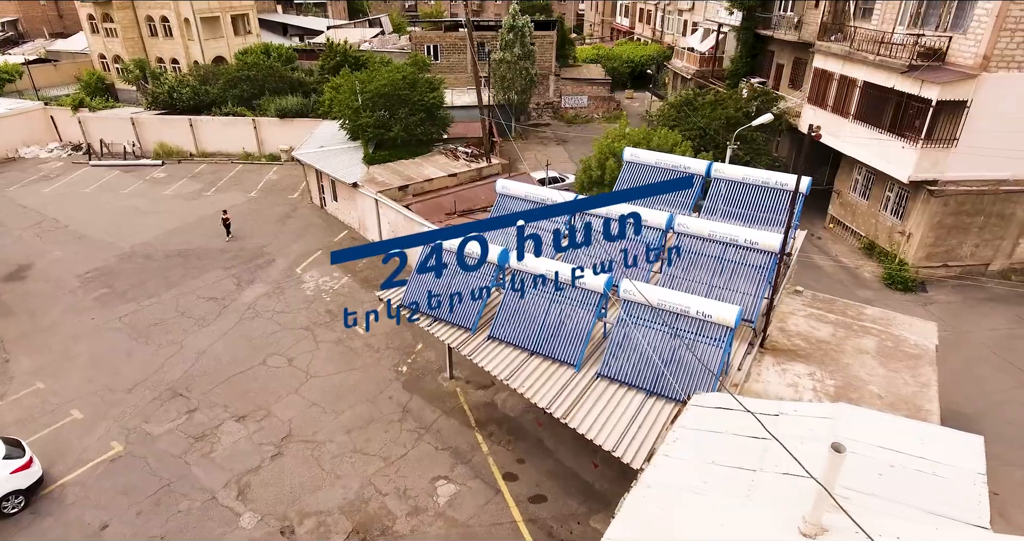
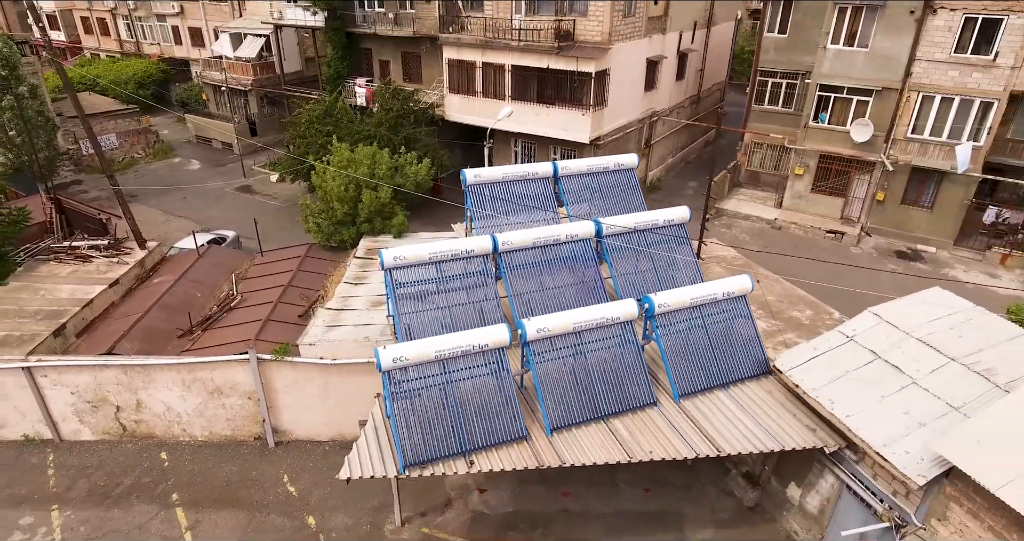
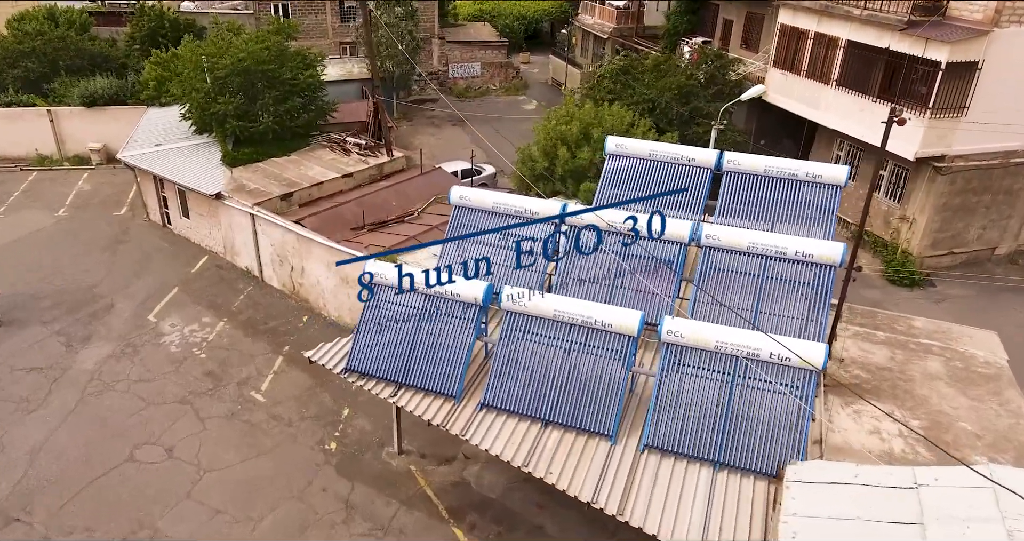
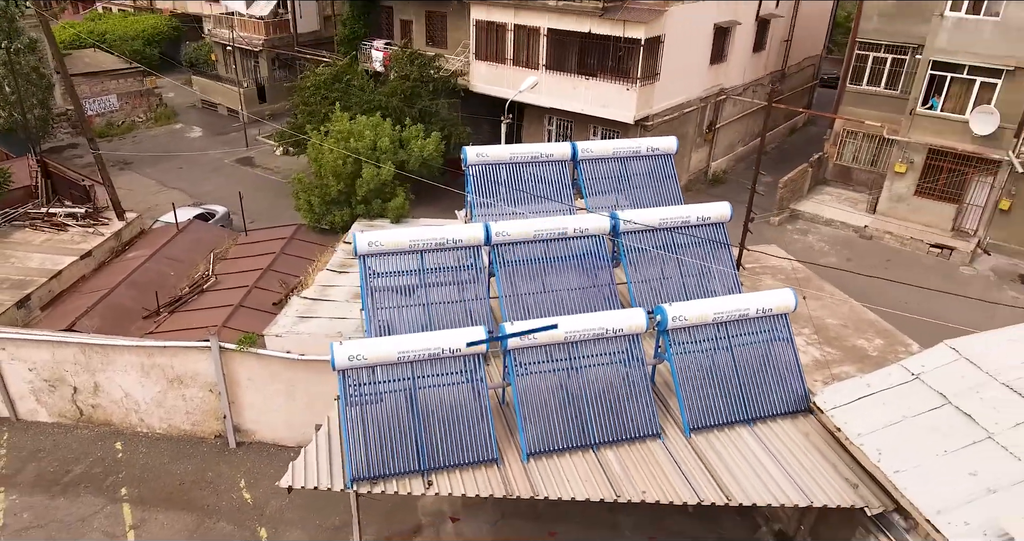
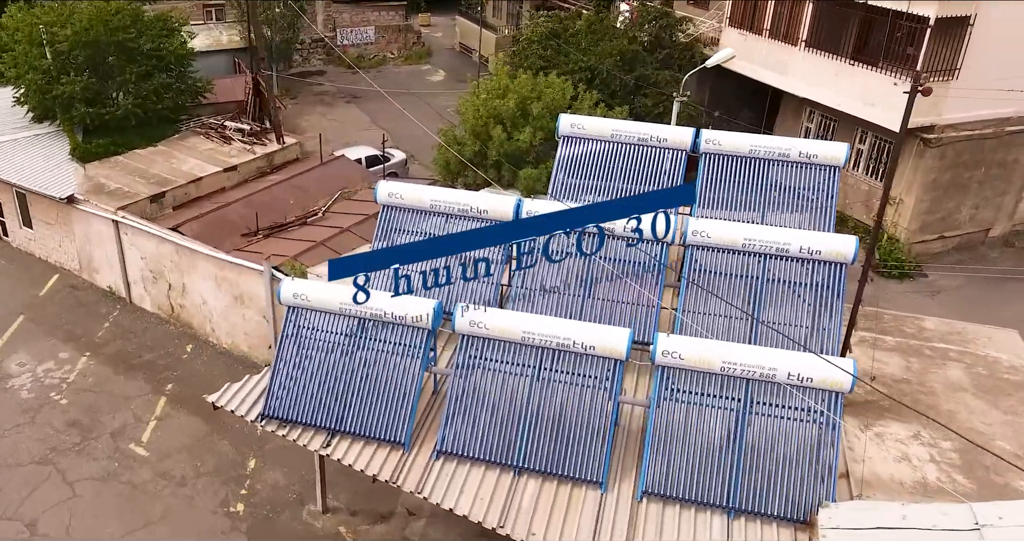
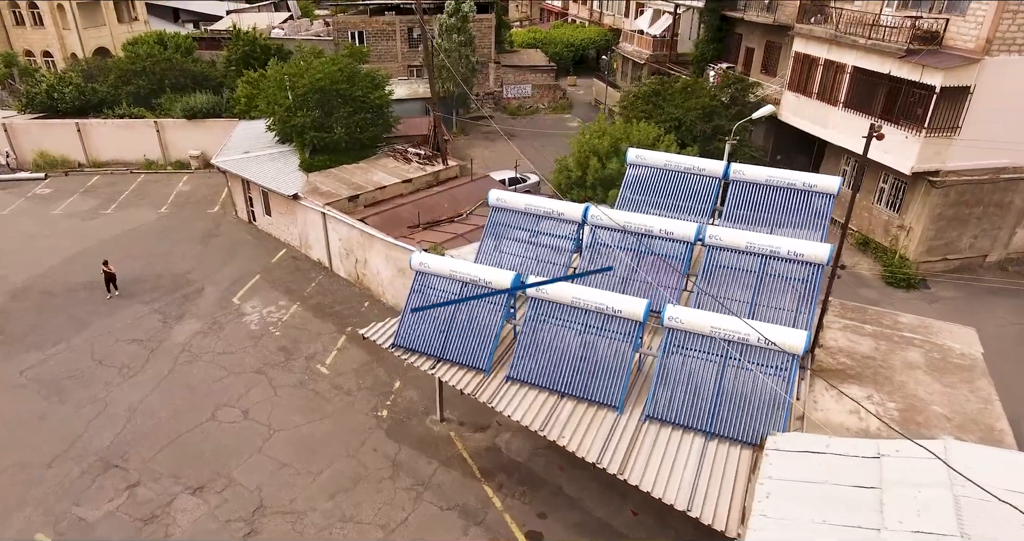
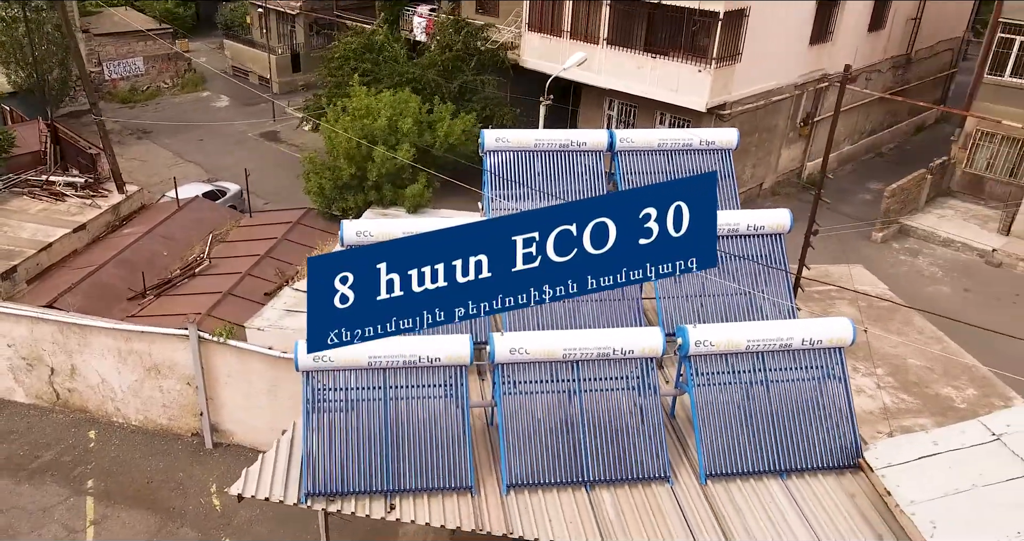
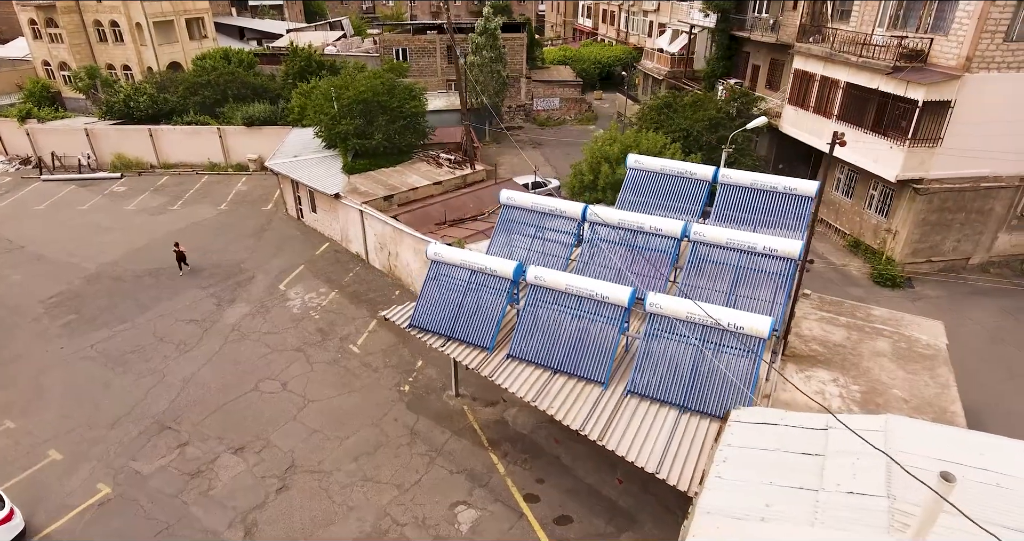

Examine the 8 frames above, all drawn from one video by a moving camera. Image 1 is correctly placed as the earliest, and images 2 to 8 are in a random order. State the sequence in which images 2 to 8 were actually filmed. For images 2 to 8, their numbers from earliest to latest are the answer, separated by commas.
8, 6, 3, 5, 7, 4, 2
